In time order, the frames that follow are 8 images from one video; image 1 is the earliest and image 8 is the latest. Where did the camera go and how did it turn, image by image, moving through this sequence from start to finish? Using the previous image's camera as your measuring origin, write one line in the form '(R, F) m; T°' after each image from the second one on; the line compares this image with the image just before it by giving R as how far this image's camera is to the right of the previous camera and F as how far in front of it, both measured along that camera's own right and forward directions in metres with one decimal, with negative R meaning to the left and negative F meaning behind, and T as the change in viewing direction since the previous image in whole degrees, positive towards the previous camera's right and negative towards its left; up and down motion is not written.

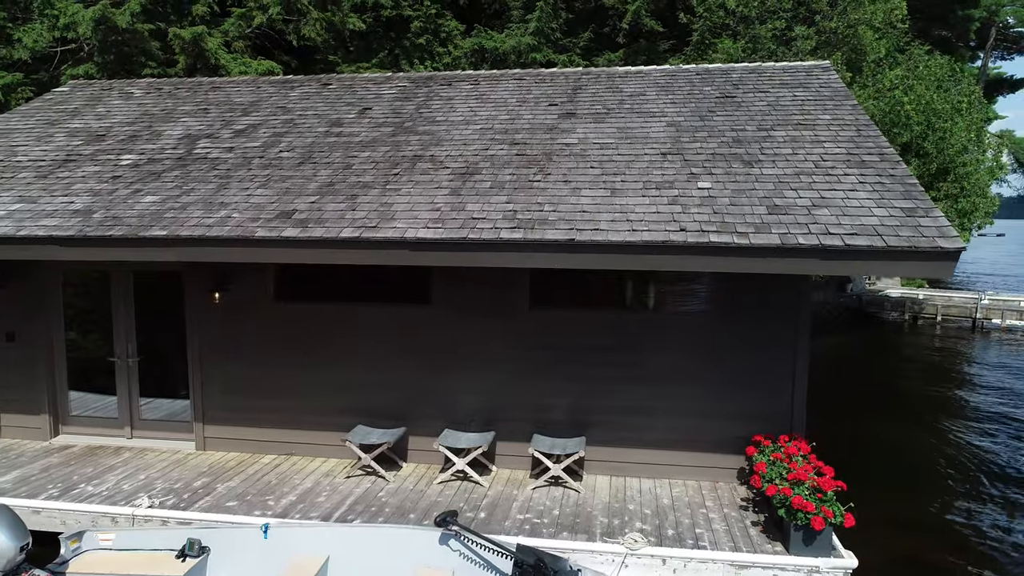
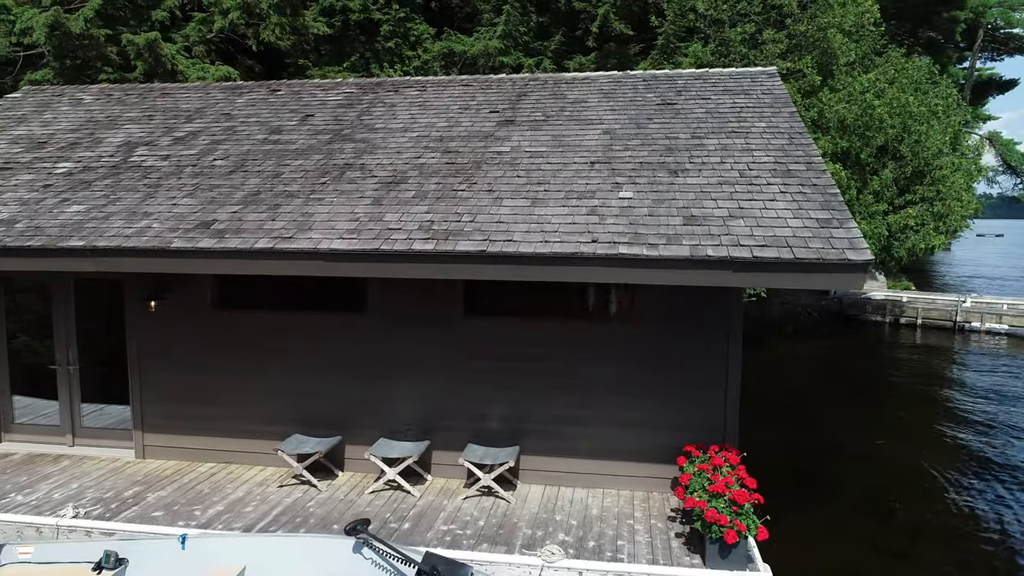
(+0.8, +0.1) m; -2°
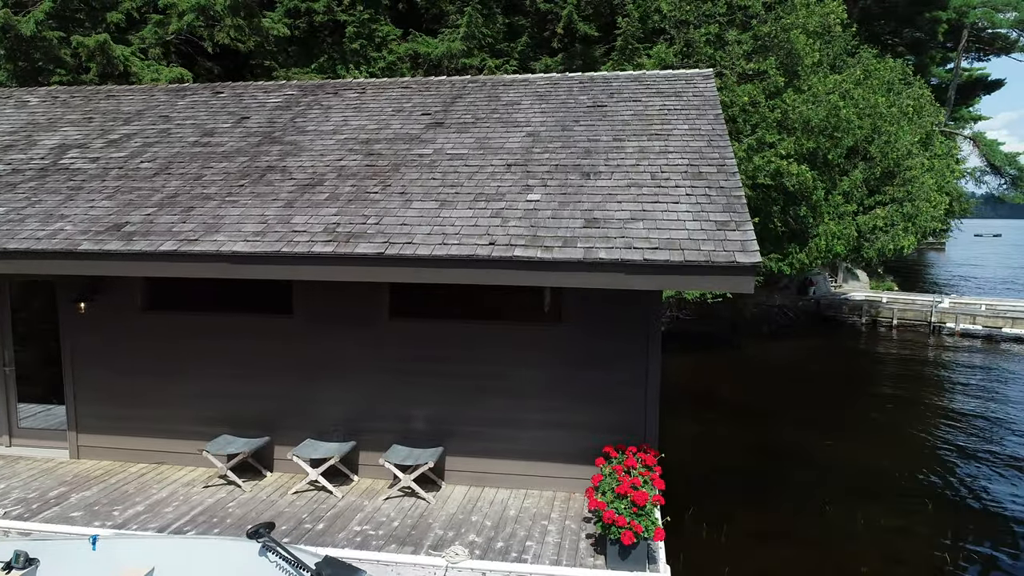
(+0.7, 0.0) m; 0°
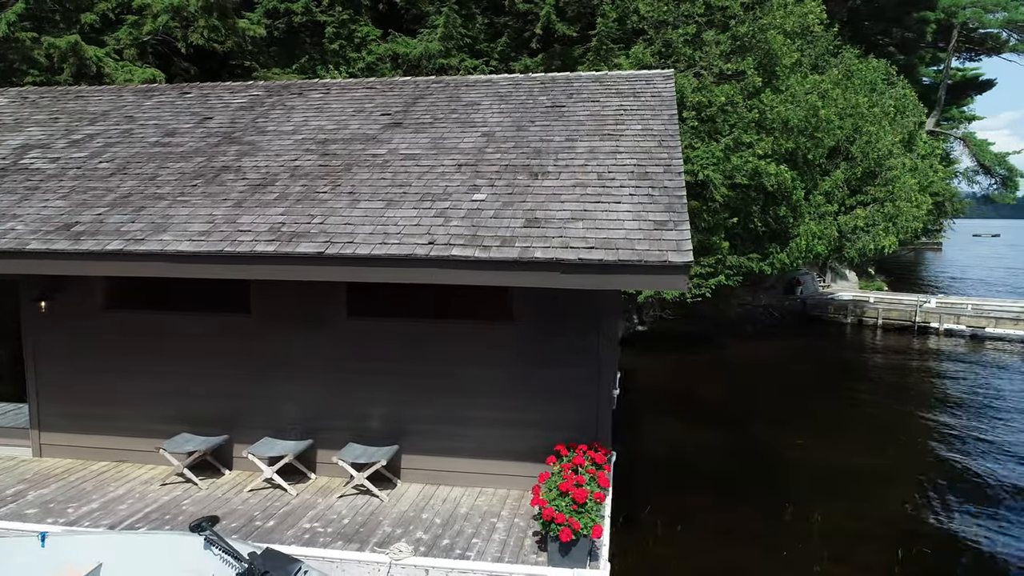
(+0.4, 0.0) m; 0°
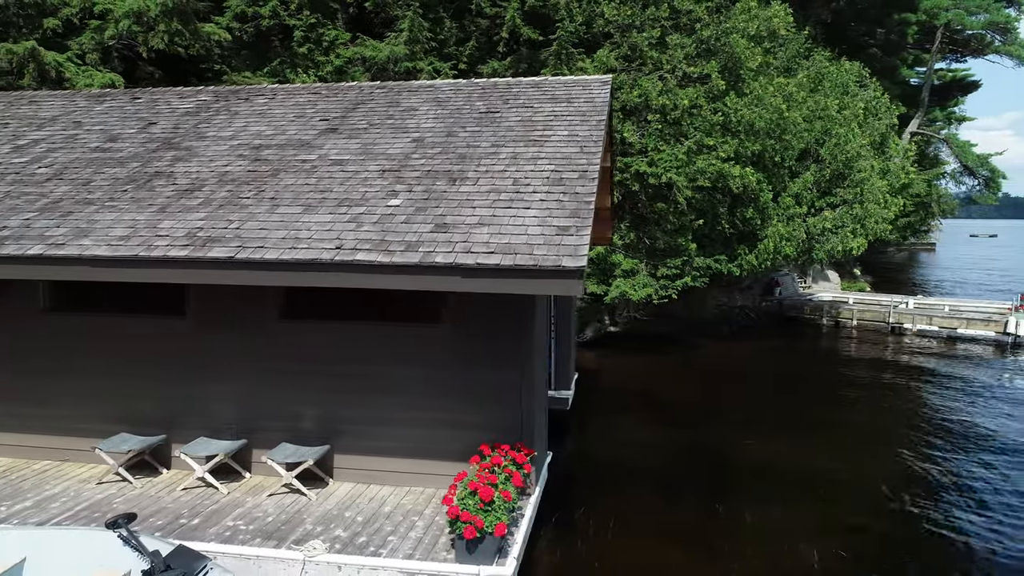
(+0.7, -0.1) m; 0°
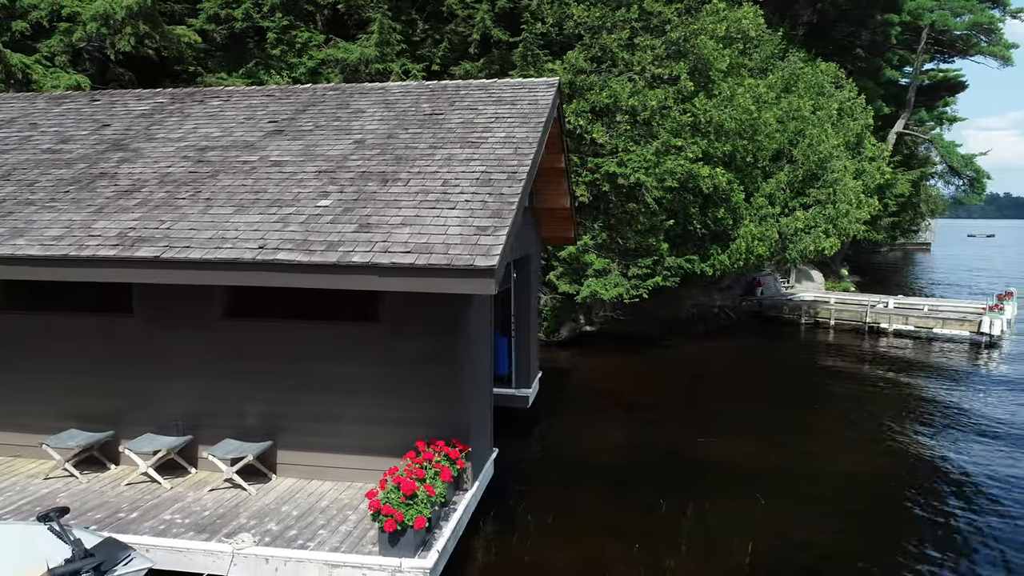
(+0.6, -0.1) m; 0°
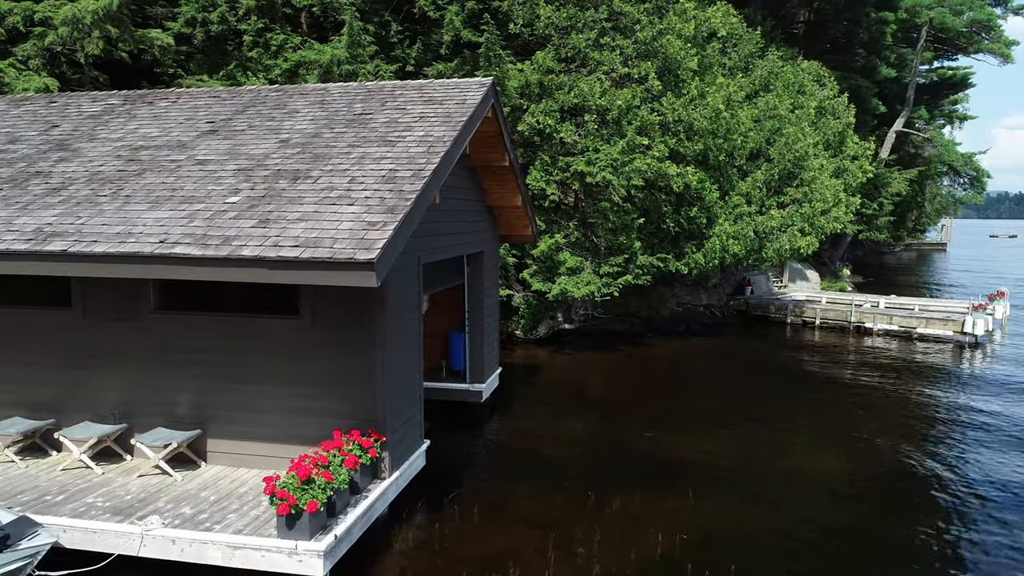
(+1.0, -0.2) m; -2°
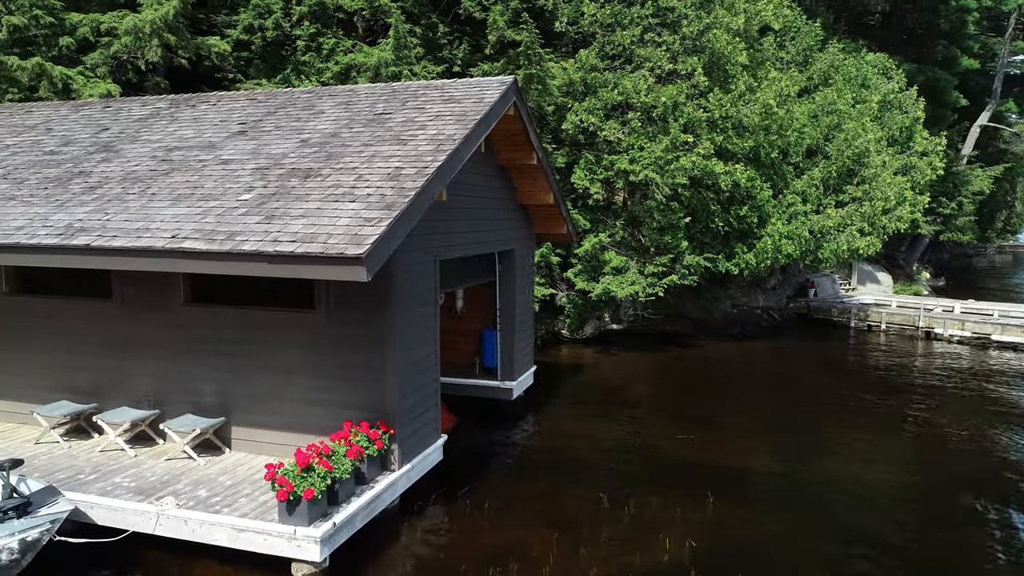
(+0.7, 0.0) m; -6°
